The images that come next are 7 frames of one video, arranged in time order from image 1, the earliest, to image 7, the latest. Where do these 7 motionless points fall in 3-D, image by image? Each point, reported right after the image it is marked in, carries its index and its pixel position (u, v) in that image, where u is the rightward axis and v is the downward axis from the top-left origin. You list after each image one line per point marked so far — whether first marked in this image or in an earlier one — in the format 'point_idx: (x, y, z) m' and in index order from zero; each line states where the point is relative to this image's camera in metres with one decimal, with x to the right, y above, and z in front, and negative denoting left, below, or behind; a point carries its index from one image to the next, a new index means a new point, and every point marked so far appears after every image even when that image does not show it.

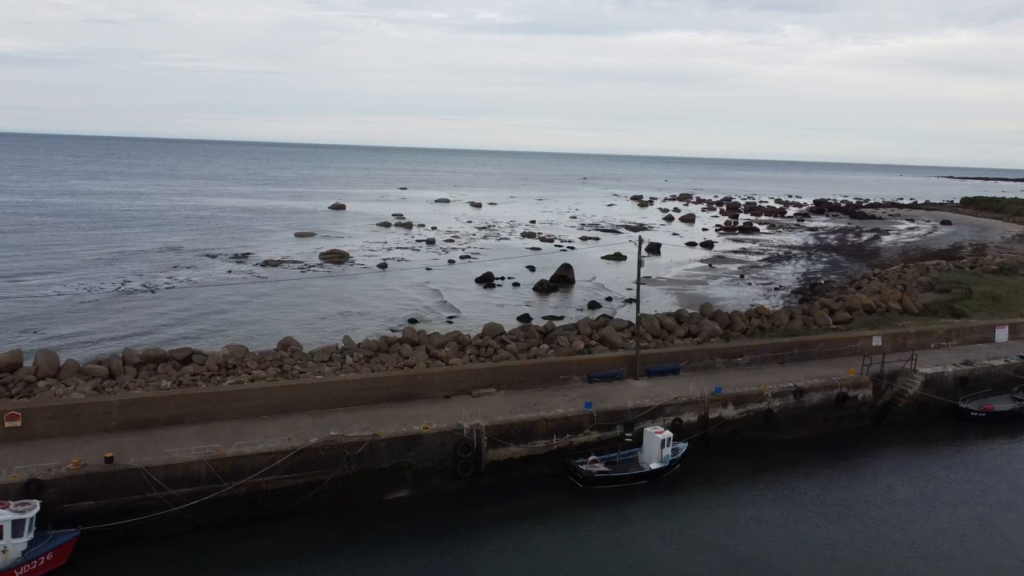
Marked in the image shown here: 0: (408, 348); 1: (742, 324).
0: (-1.8, -1.0, +13.8) m
1: (+4.9, -0.8, +17.1) m
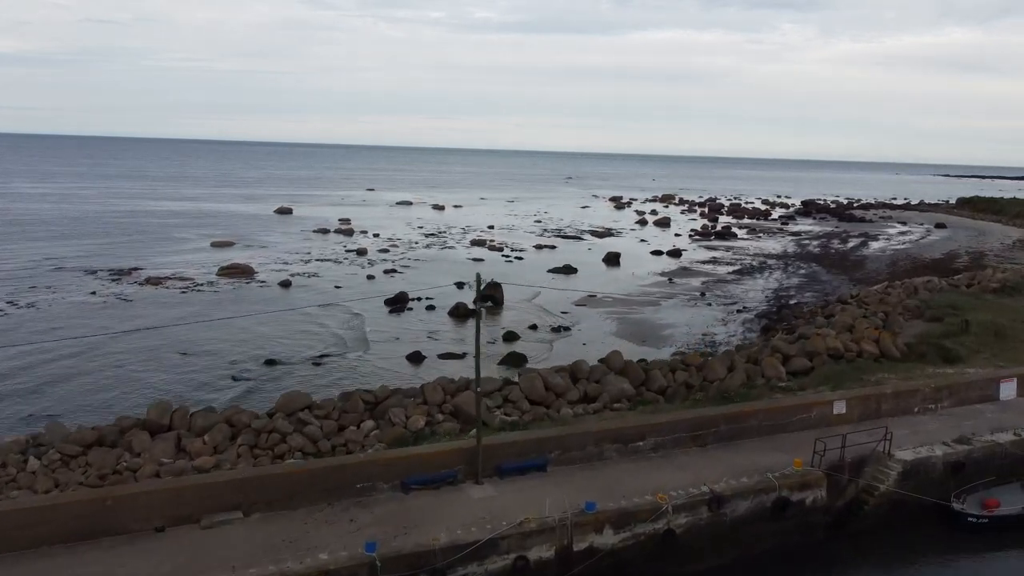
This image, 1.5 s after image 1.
0: (-4.3, -1.8, +9.4) m
1: (+2.3, -1.5, +12.7) m
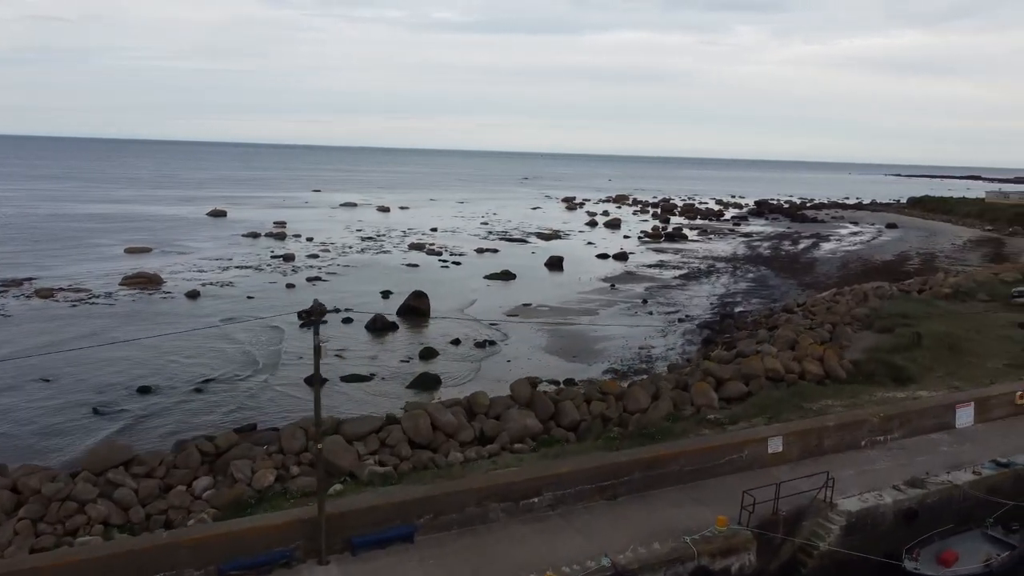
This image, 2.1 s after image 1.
0: (-5.7, -2.1, +7.3) m
1: (+0.8, -1.7, +10.9) m
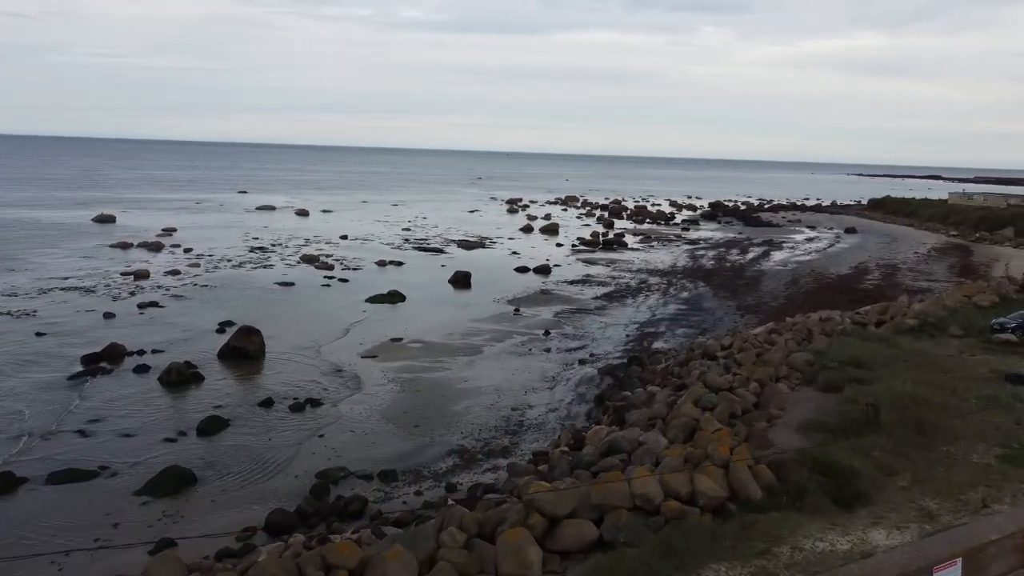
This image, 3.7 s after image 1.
0: (-8.3, -2.9, +2.0) m
1: (-2.0, -2.5, +5.9) m
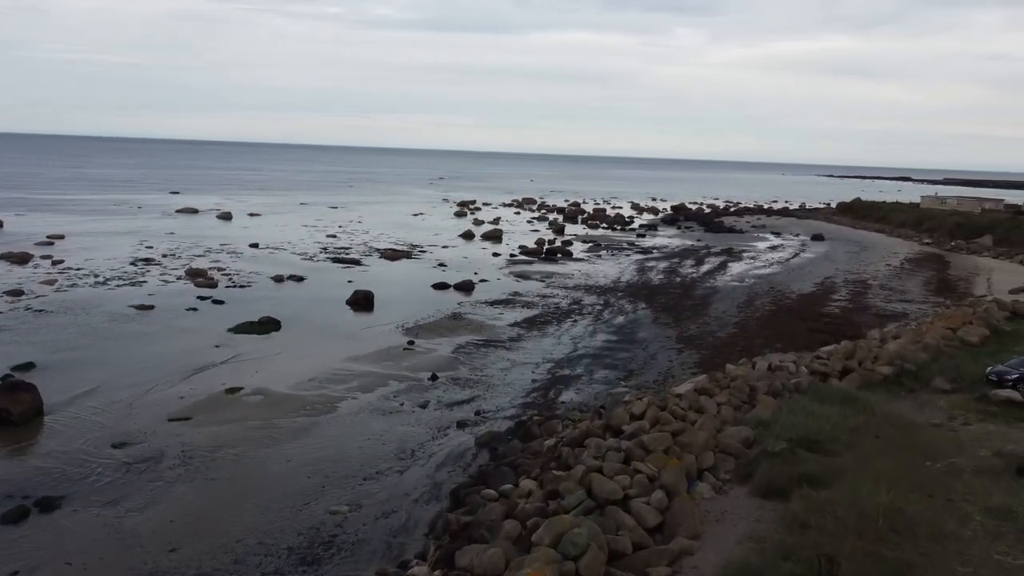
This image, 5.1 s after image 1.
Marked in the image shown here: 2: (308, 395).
0: (-10.3, -3.6, -2.6) m
1: (-4.1, -3.2, +1.5) m
2: (-3.9, -2.1, +15.7) m
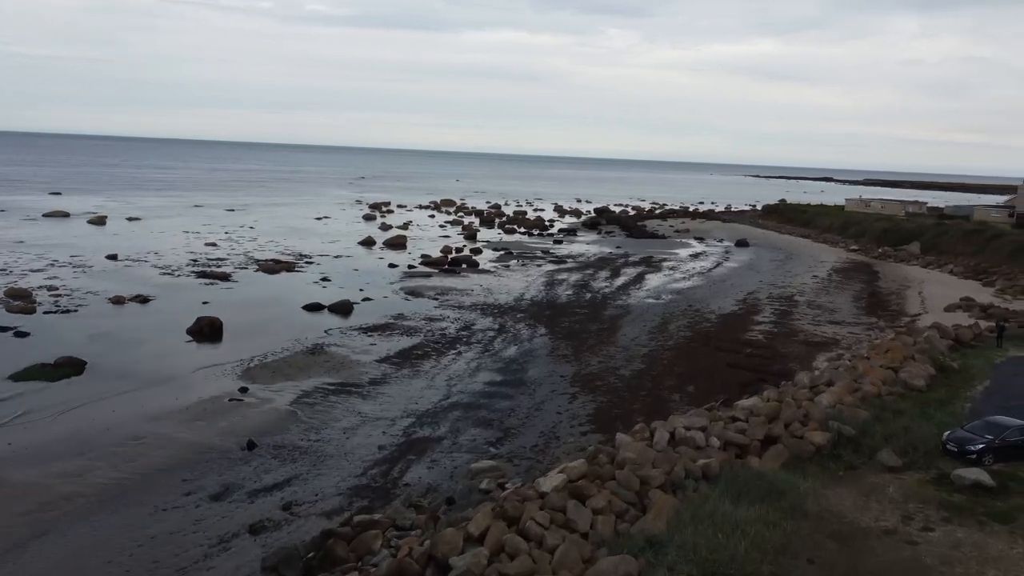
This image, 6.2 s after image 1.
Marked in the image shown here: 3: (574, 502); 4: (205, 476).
0: (-11.3, -4.4, -7.1) m
1: (-5.4, -4.0, -2.6) m
2: (-6.4, -2.8, +11.6) m
3: (+0.7, -2.4, +8.8) m
4: (-4.5, -2.8, +11.8) m
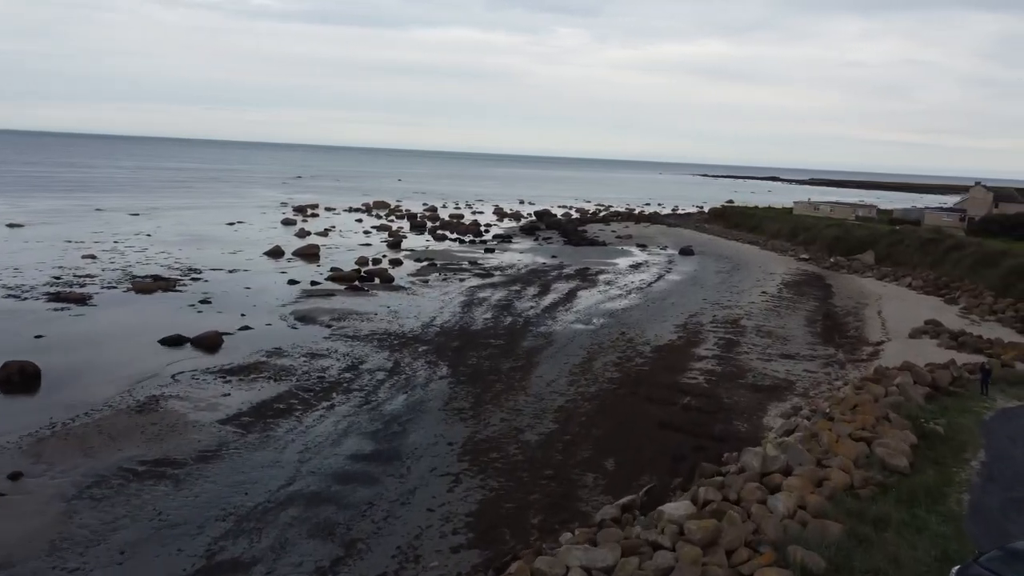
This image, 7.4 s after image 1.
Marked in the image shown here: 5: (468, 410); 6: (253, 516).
0: (-12.0, -5.2, -11.6) m
1: (-6.4, -4.8, -6.6) m
2: (-8.2, -3.6, +7.4) m
3: (-1.0, -3.2, +5.0) m
4: (-6.3, -3.6, +7.8) m
5: (-0.8, -2.3, +15.4) m
6: (-3.5, -3.1, +10.9) m
